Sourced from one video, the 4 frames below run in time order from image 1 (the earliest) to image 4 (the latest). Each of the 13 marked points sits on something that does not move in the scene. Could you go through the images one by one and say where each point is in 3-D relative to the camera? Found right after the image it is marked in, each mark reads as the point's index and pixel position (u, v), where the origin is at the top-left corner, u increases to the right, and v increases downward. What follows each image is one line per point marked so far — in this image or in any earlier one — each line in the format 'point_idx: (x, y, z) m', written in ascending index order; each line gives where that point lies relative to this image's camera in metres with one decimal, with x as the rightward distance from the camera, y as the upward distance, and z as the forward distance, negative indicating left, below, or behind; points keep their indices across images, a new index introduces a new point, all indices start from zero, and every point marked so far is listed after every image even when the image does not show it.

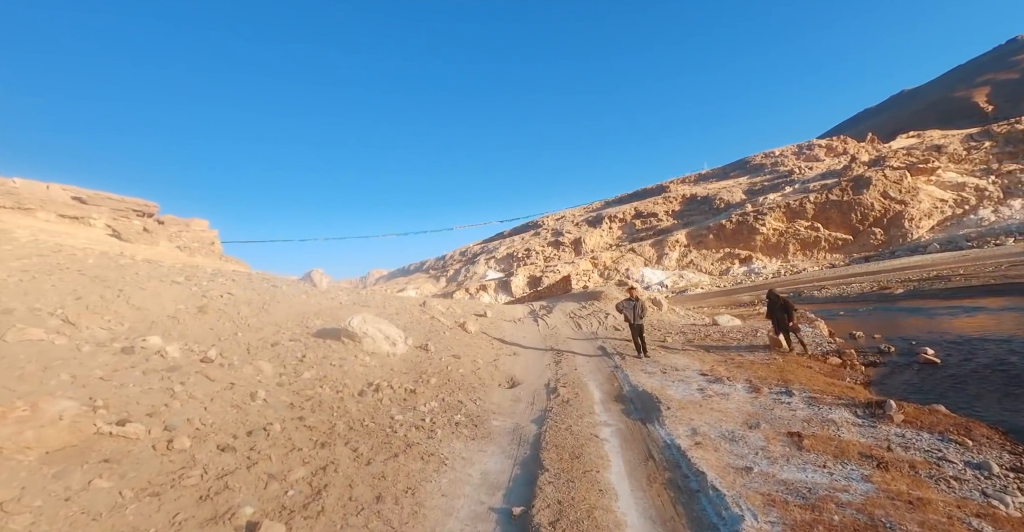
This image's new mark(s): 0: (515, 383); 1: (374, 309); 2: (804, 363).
0: (0.0, -2.1, +7.5) m
1: (-3.3, -1.1, +10.0) m
2: (+5.5, -1.8, +7.9) m
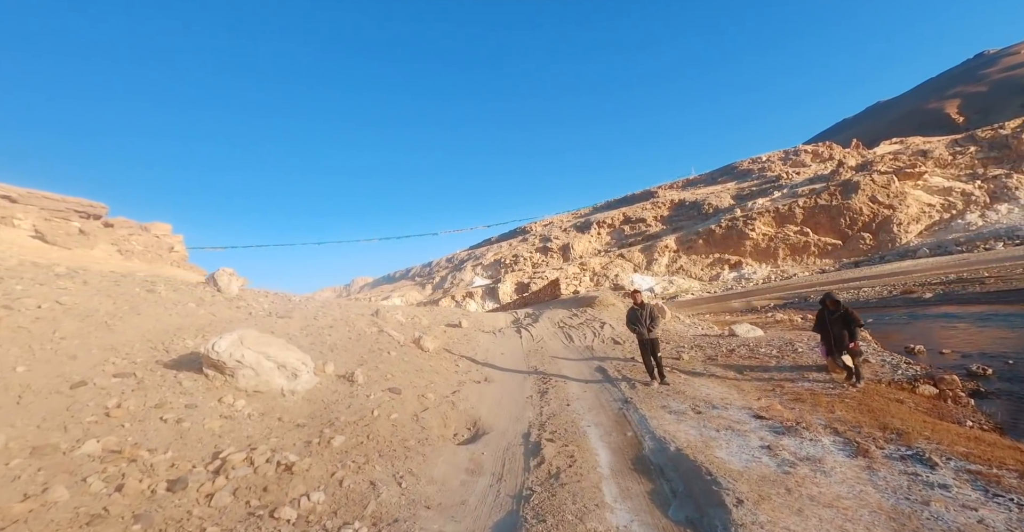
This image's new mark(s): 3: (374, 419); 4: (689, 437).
0: (-0.4, -2.0, +5.0) m
1: (-3.9, -1.0, +7.4) m
2: (+5.1, -1.7, +5.6) m
3: (-1.5, -1.7, +4.6) m
4: (+1.9, -1.9, +4.6) m
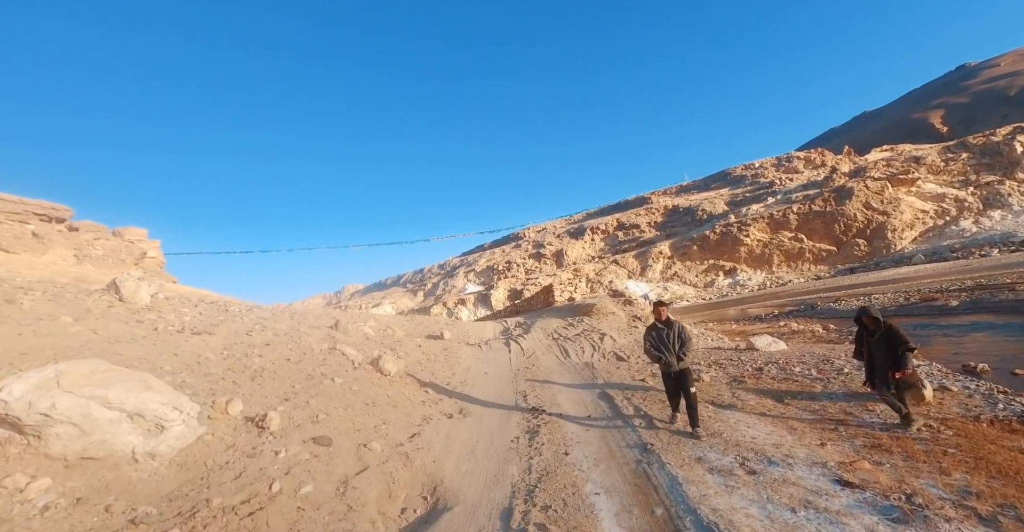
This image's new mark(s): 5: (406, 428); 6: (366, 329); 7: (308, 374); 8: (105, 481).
0: (-0.6, -2.0, +3.4) m
1: (-4.1, -1.1, +5.8) m
2: (+4.8, -1.7, +4.1) m
3: (-1.7, -1.7, +3.0) m
4: (+1.7, -1.8, +3.0) m
5: (-1.3, -1.9, +4.9) m
6: (-3.4, -1.5, +9.7) m
7: (-2.7, -1.5, +5.7) m
8: (-2.8, -1.4, +2.8) m
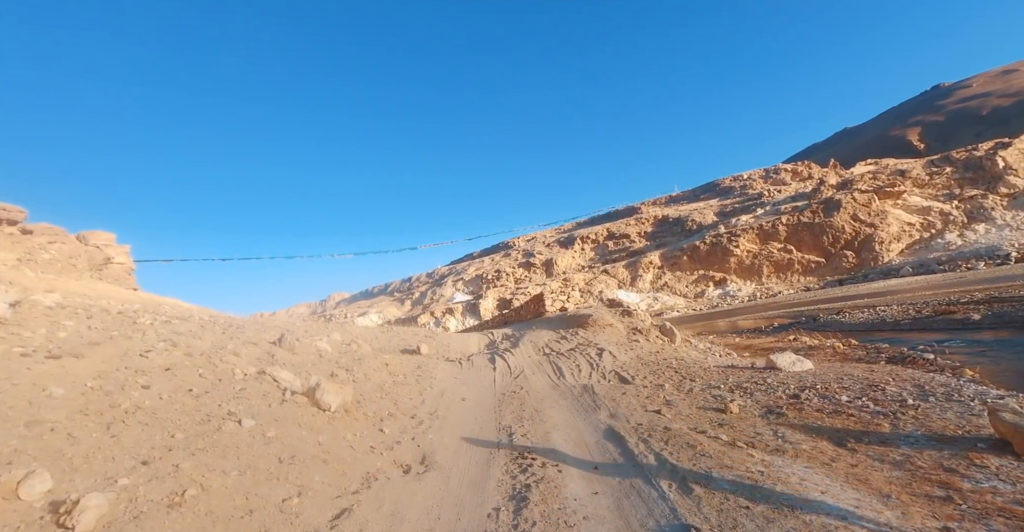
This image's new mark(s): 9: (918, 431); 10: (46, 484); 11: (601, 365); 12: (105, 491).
0: (-0.8, -1.9, +1.9) m
1: (-4.3, -1.0, +4.2) m
2: (+4.7, -1.7, +2.7) m
3: (-1.9, -1.6, +1.4) m
4: (+1.6, -1.8, +1.5) m
5: (-1.4, -1.8, +3.3) m
6: (-3.7, -1.5, +8.1) m
7: (-2.9, -1.4, +4.1) m
8: (-2.9, -1.3, +1.2) m
9: (+4.7, -1.9, +4.9) m
10: (-2.9, -1.3, +2.6) m
11: (+2.1, -2.3, +9.7) m
12: (-2.6, -1.4, +2.7) m
